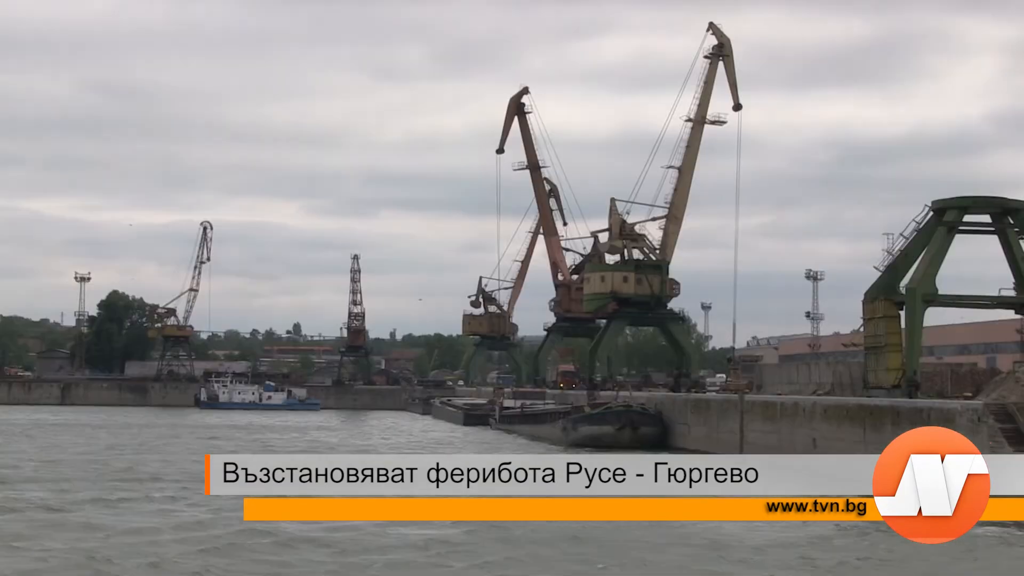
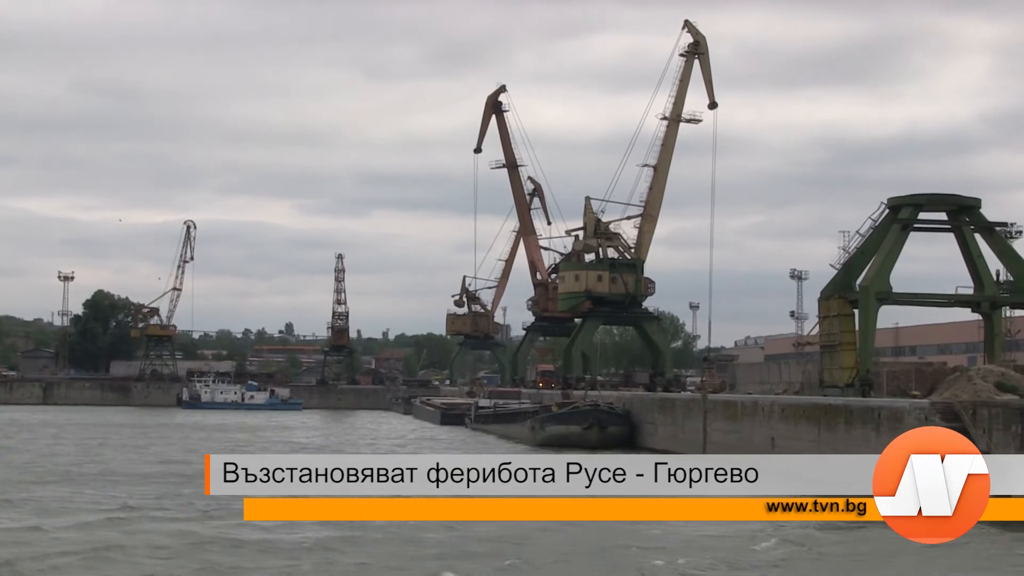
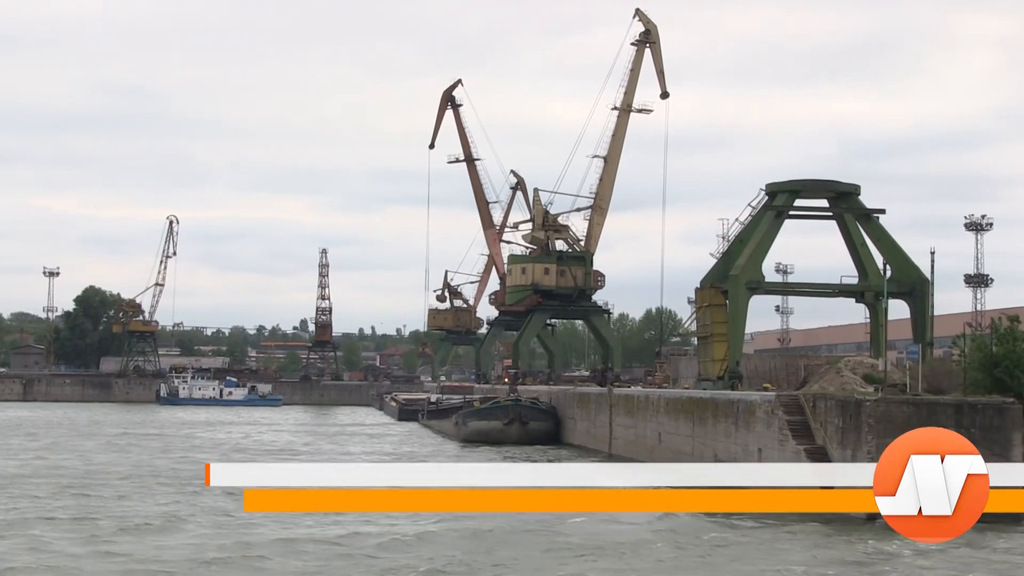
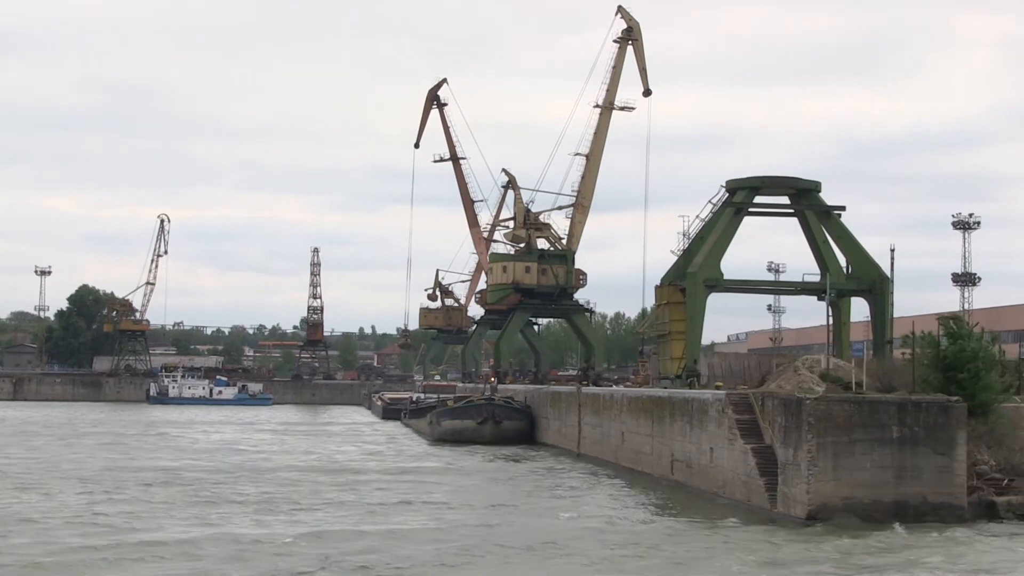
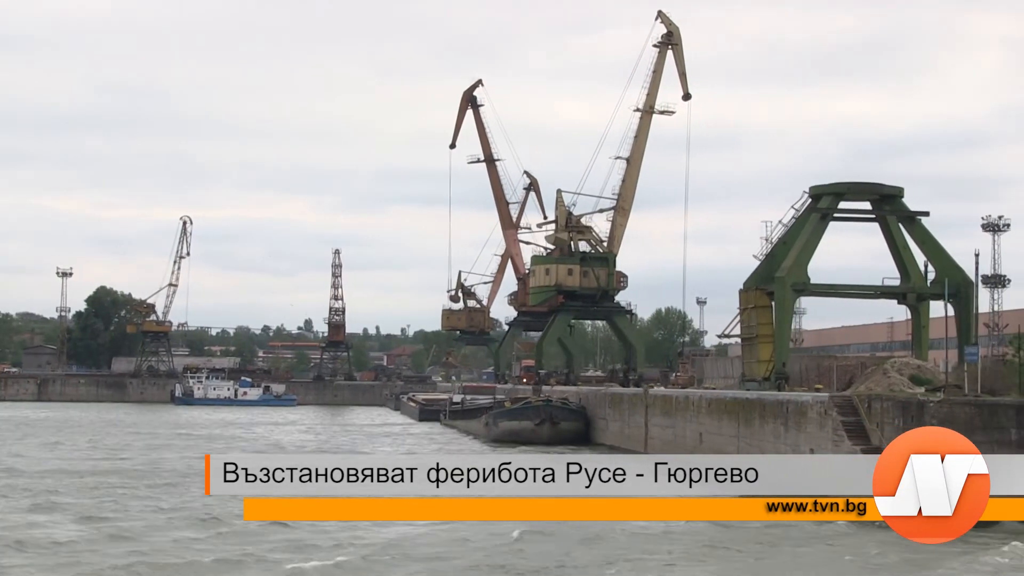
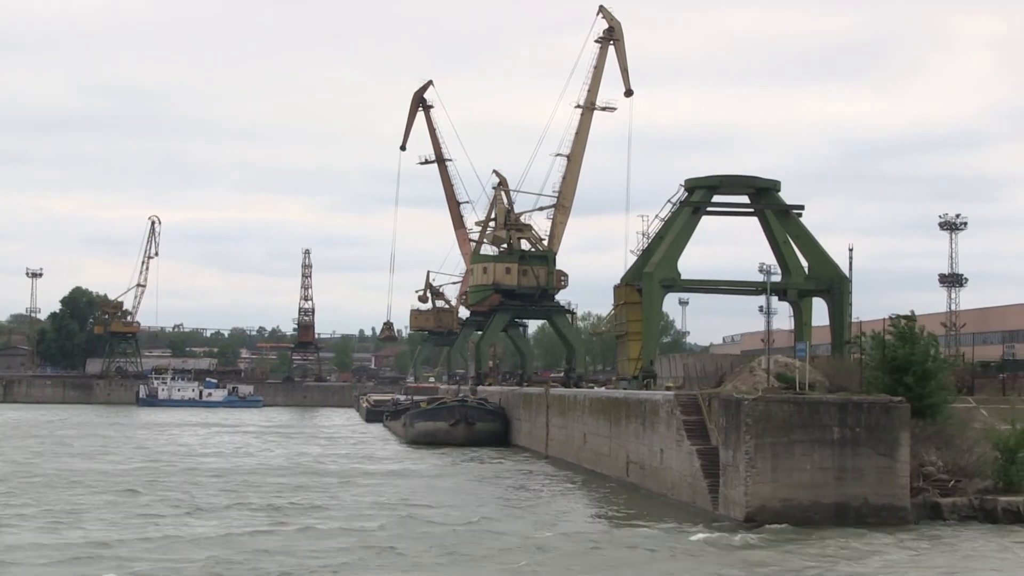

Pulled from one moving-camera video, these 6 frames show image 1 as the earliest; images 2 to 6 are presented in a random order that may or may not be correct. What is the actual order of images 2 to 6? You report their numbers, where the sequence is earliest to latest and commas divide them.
2, 5, 3, 4, 6
